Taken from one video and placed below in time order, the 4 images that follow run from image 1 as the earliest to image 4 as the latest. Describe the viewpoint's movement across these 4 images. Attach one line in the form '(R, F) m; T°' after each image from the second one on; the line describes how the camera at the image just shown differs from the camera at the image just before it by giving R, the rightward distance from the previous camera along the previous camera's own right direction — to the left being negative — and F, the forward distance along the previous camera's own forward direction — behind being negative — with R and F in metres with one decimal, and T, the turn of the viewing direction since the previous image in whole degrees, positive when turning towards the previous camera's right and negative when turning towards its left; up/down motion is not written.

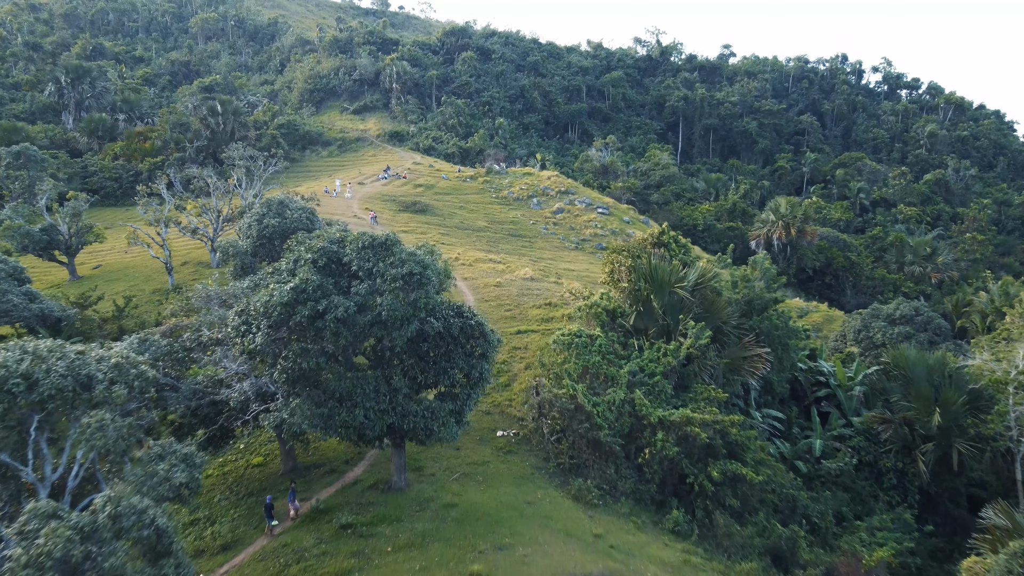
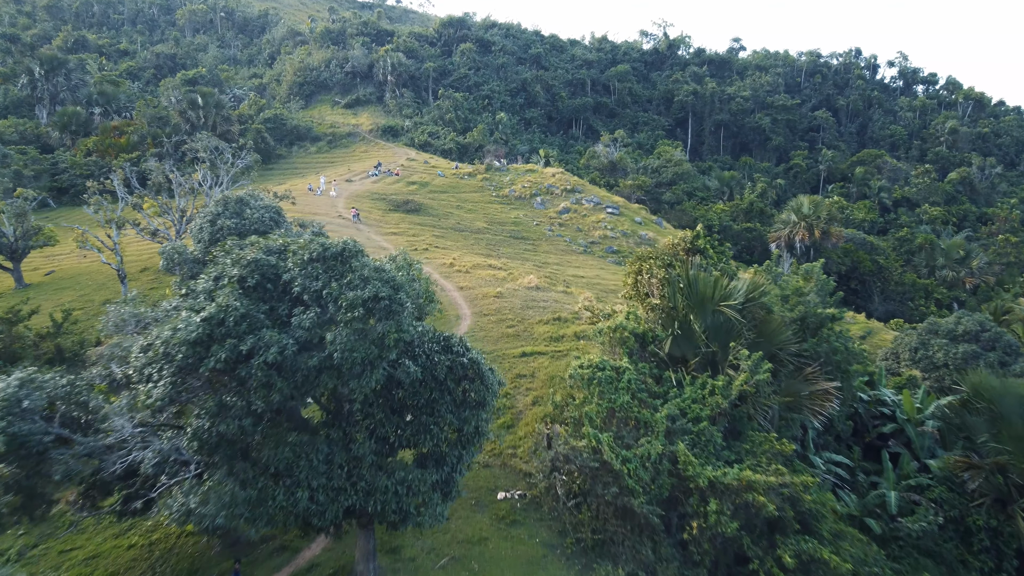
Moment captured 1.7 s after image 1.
(-0.1, +3.3) m; 0°
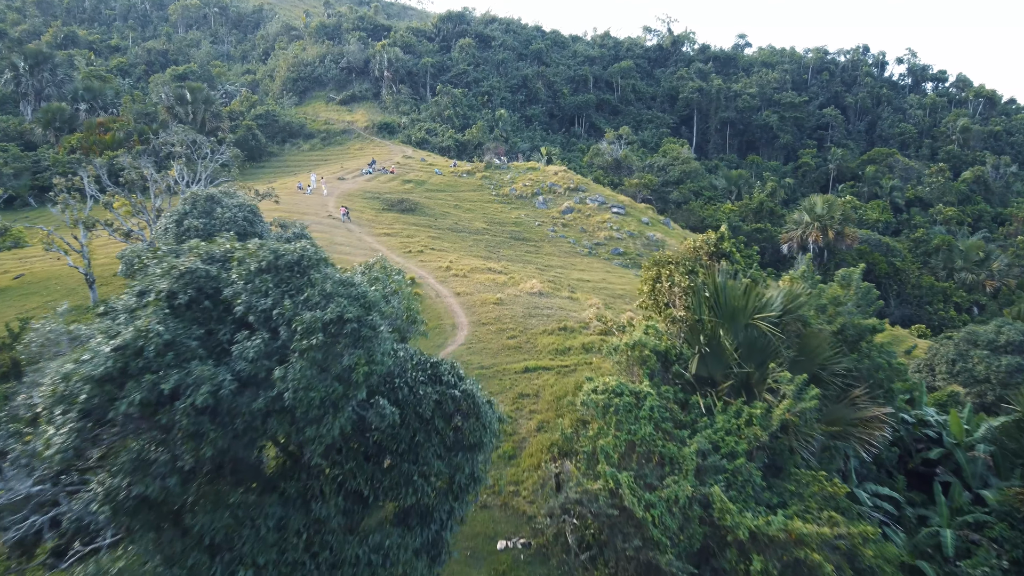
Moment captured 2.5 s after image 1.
(0.0, +1.7) m; 0°
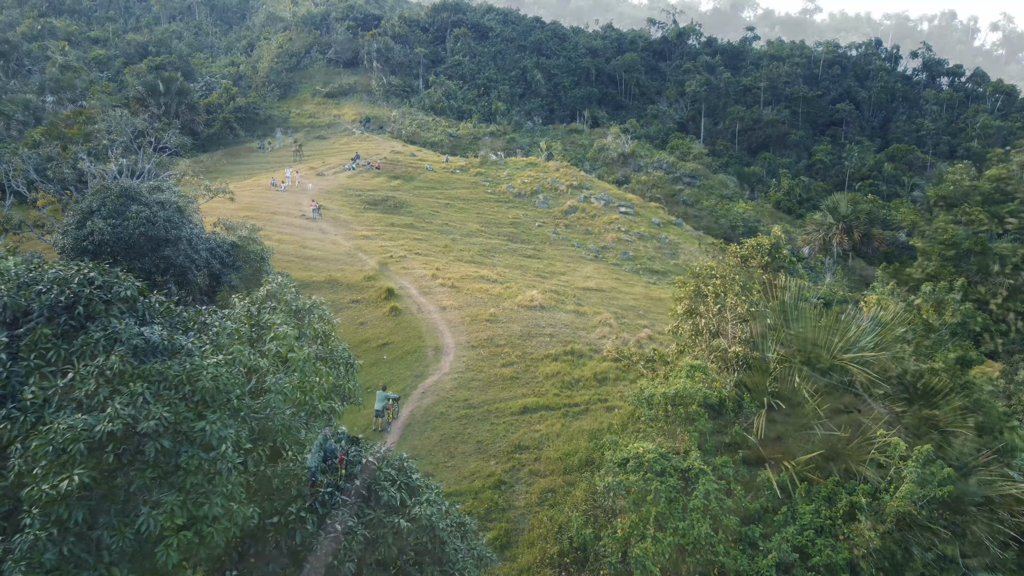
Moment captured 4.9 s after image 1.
(+0.1, +3.2) m; 0°
